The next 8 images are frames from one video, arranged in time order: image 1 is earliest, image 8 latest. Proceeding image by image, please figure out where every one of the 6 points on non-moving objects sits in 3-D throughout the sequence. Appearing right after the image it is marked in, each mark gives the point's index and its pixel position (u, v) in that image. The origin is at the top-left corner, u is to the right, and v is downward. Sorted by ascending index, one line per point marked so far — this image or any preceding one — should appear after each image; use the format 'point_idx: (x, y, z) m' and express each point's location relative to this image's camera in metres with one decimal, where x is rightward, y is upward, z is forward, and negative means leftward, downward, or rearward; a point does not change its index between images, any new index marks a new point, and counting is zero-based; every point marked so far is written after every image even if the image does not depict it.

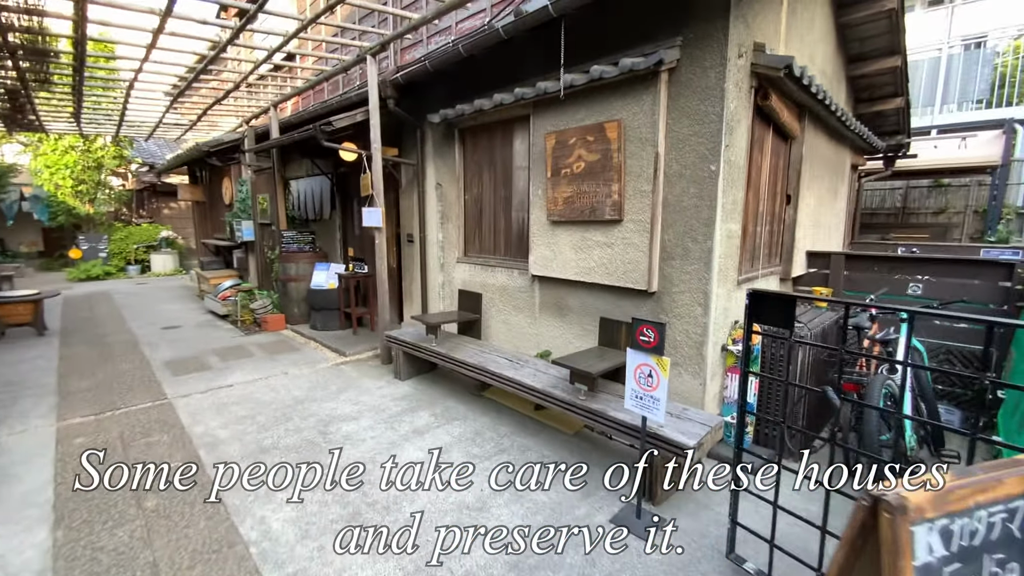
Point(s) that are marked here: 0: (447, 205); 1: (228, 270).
0: (-0.8, +1.0, +5.4) m
1: (-5.8, +0.4, +9.2) m
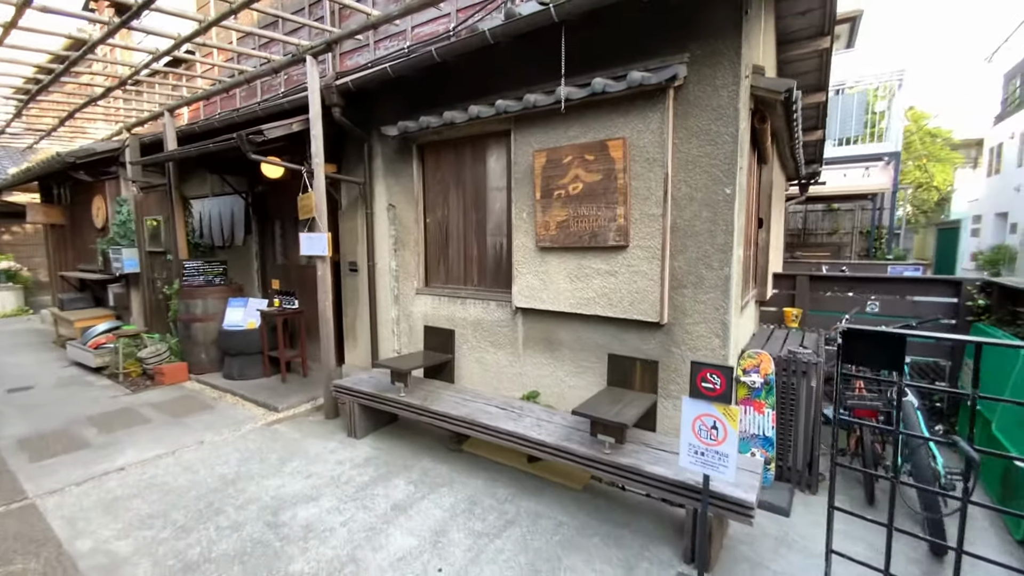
0: (-1.2, +0.6, +4.7) m
1: (-6.8, -0.4, +7.4) m
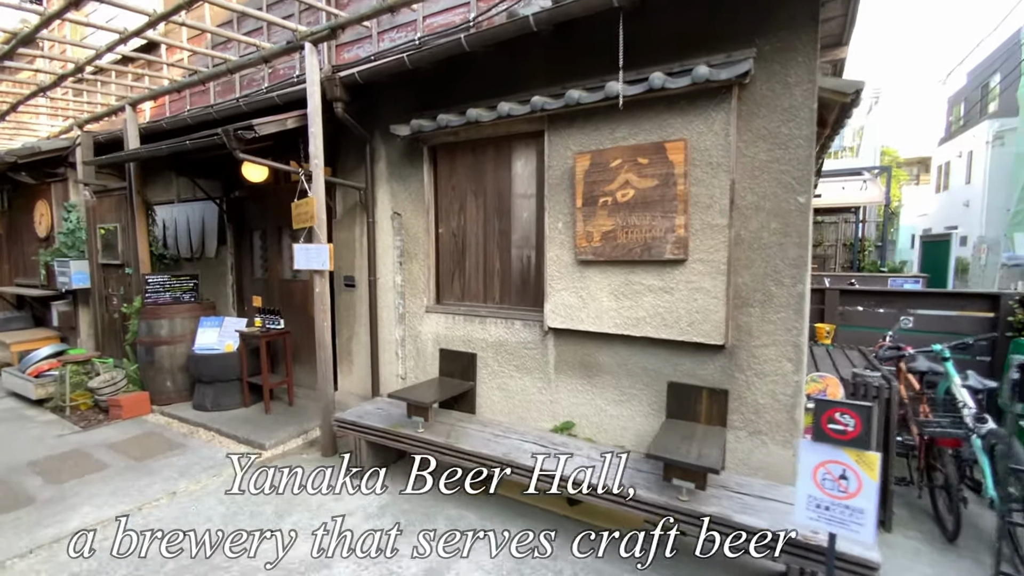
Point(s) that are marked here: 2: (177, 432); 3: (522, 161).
0: (-1.0, +0.5, +4.2) m
1: (-6.8, -0.6, +6.5) m
2: (-3.4, -1.5, +4.5) m
3: (+0.1, +1.0, +3.6) m
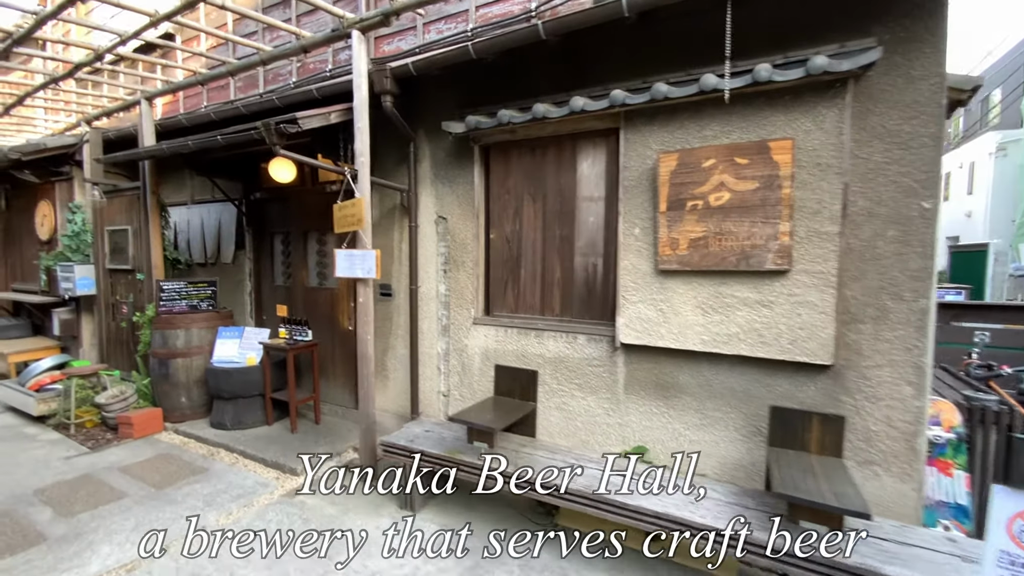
0: (-0.5, +0.4, +3.9) m
1: (-6.4, -0.7, +6.1) m
2: (-2.9, -1.5, +4.1) m
3: (+0.6, +0.9, +3.3) m
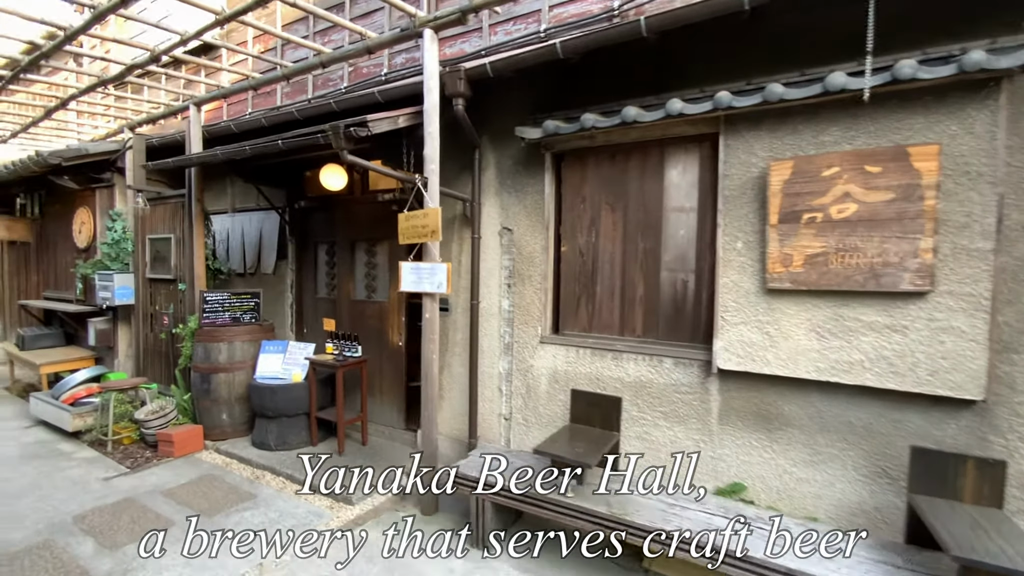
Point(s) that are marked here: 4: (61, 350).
0: (+0.1, +0.2, +3.7) m
1: (-5.8, -0.8, +5.9) m
2: (-2.4, -1.6, +3.9) m
3: (+1.1, +0.8, +3.1) m
4: (-6.0, -0.8, +5.9) m
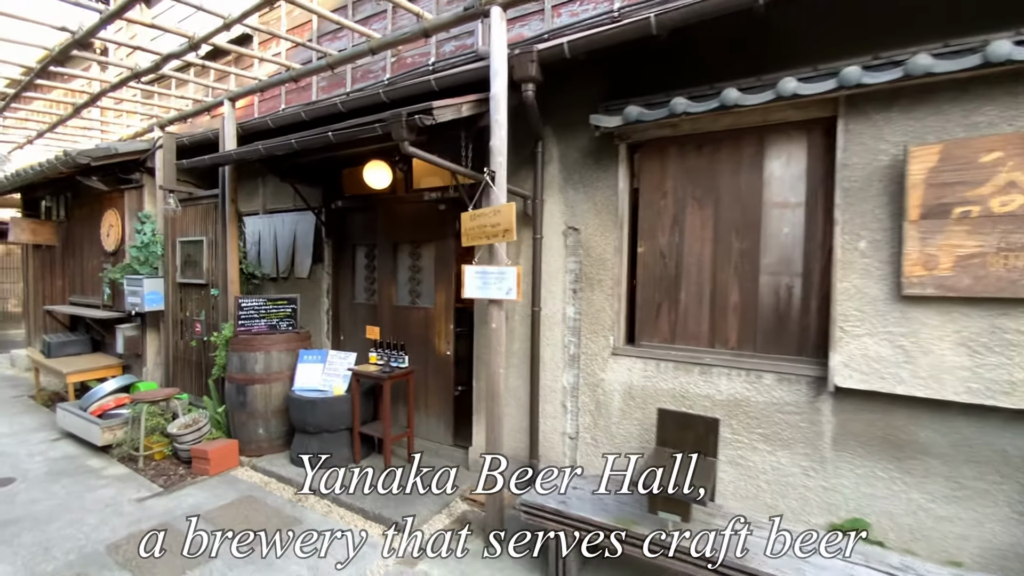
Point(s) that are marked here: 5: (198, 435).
0: (+0.6, +0.2, +3.3) m
1: (-5.2, -0.9, +5.7) m
2: (-1.9, -1.7, +3.6) m
3: (+1.6, +0.8, +2.7) m
4: (-5.4, -0.9, +5.7) m
5: (-2.9, -1.4, +4.1) m
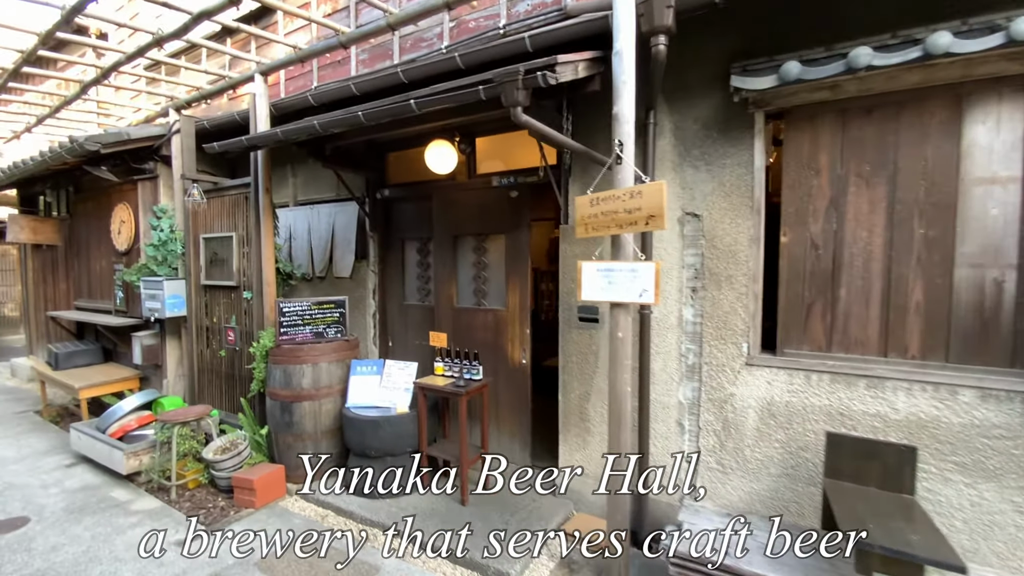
0: (+1.2, +0.2, +2.8) m
1: (-4.5, -0.9, +5.1) m
2: (-1.1, -1.7, +3.1) m
3: (+2.3, +0.8, +2.2) m
4: (-4.7, -0.9, +5.2) m
5: (-2.2, -1.4, +3.6) m
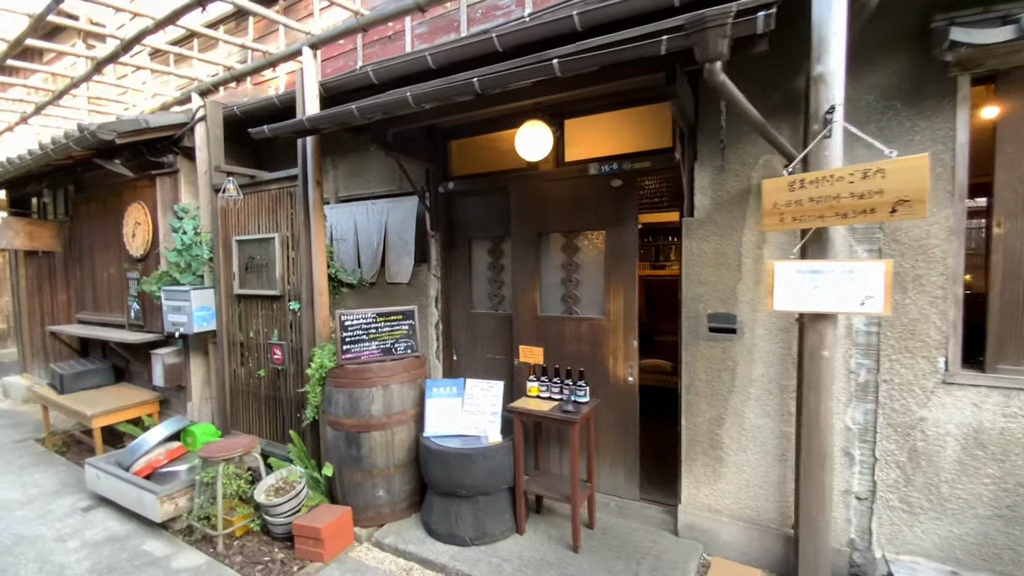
0: (+2.0, +0.2, +2.3) m
1: (-3.8, -1.0, +4.5) m
2: (-0.4, -1.8, +2.5) m
3: (+3.0, +0.8, +1.7) m
4: (-4.0, -1.0, +4.5) m
5: (-1.5, -1.5, +3.0) m
